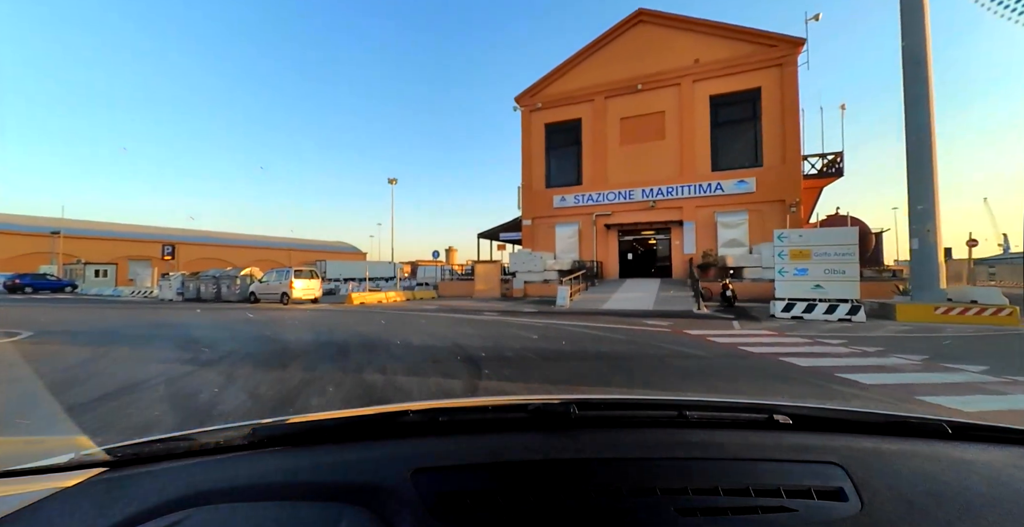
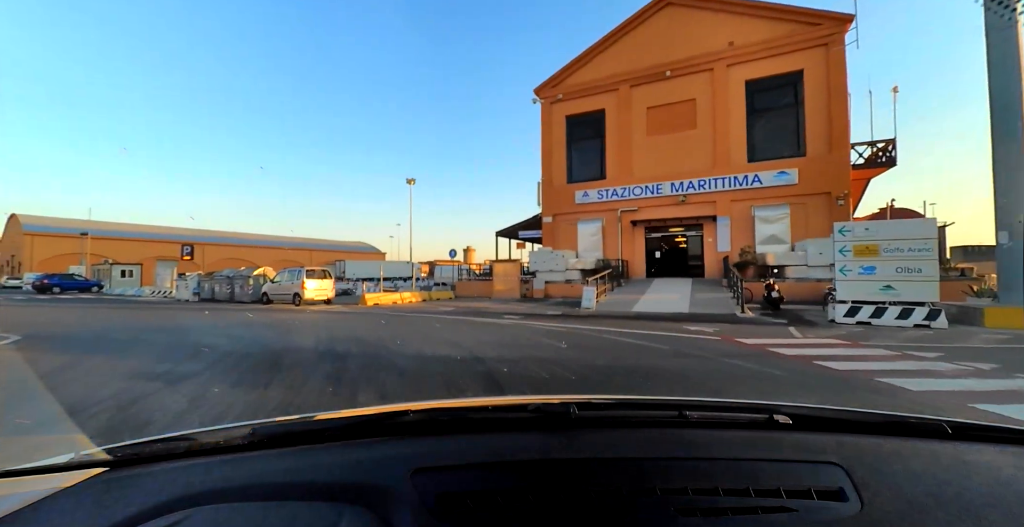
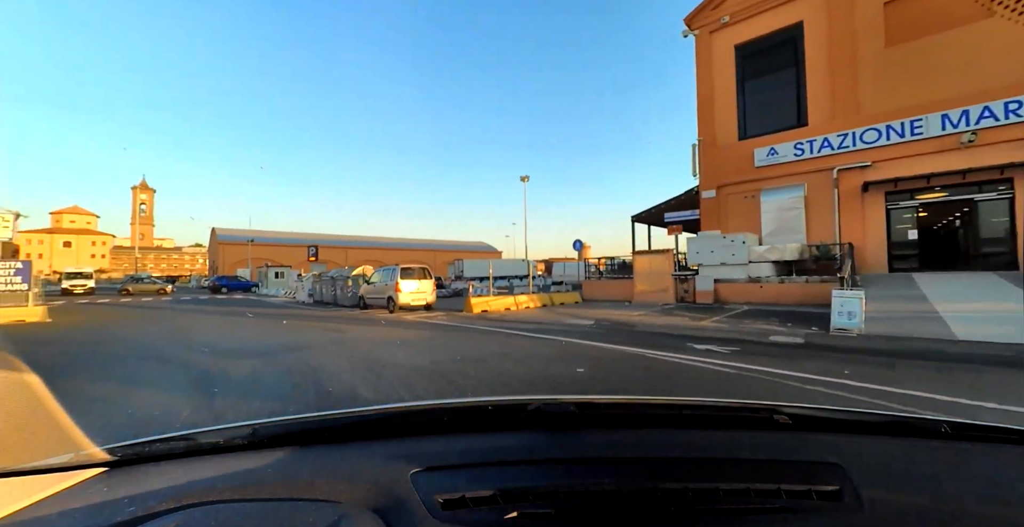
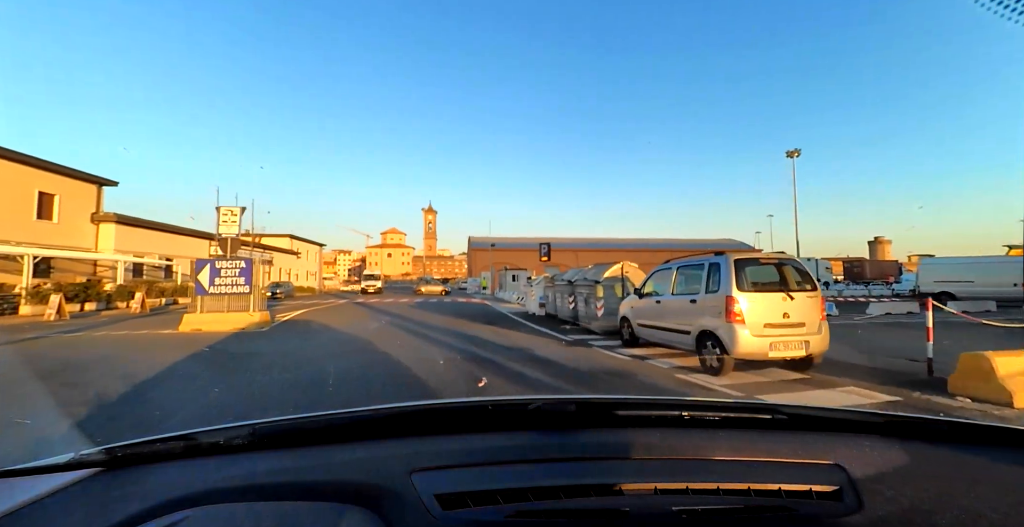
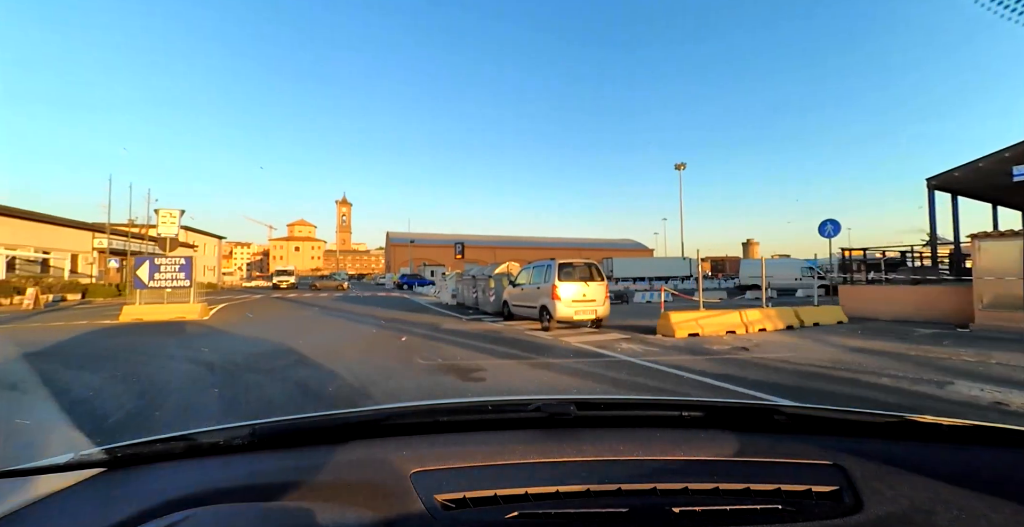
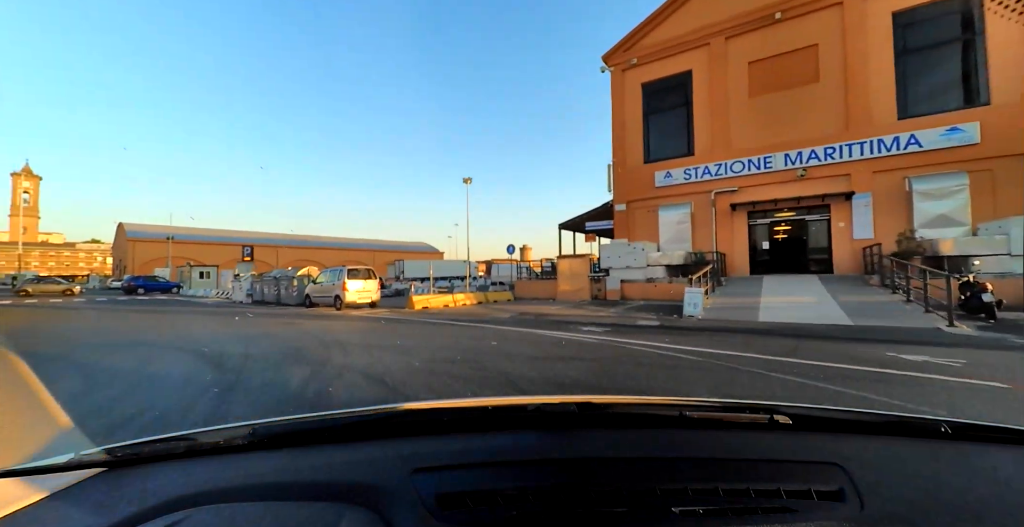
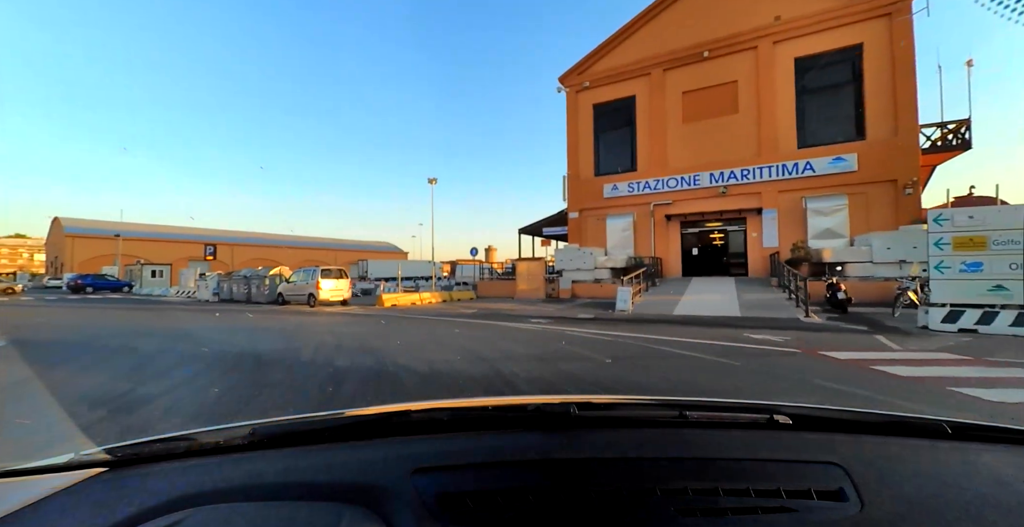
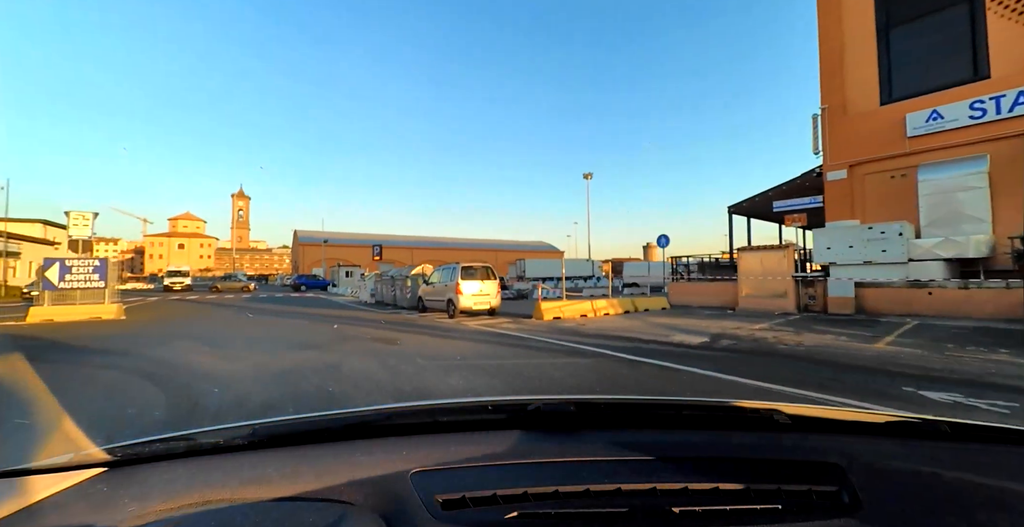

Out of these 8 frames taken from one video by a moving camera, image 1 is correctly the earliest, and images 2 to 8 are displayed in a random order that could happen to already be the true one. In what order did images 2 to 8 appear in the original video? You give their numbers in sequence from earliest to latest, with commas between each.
2, 7, 6, 3, 8, 5, 4
